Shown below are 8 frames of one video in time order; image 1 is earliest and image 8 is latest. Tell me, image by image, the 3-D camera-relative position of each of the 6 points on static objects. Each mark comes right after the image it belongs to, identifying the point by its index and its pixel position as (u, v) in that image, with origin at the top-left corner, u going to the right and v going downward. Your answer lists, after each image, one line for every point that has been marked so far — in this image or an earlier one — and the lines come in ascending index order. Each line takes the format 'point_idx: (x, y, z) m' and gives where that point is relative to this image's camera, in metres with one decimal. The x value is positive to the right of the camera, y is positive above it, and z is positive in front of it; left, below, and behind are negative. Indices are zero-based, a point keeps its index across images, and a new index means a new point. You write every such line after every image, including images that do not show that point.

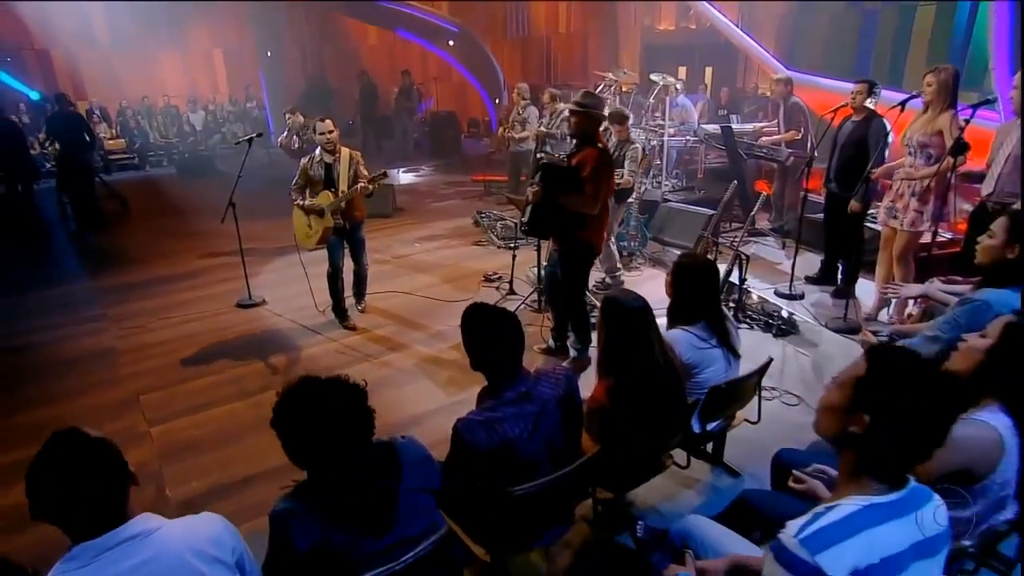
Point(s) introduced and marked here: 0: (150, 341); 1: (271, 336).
0: (-2.5, -0.4, +4.3) m
1: (-1.6, -0.3, +4.3) m
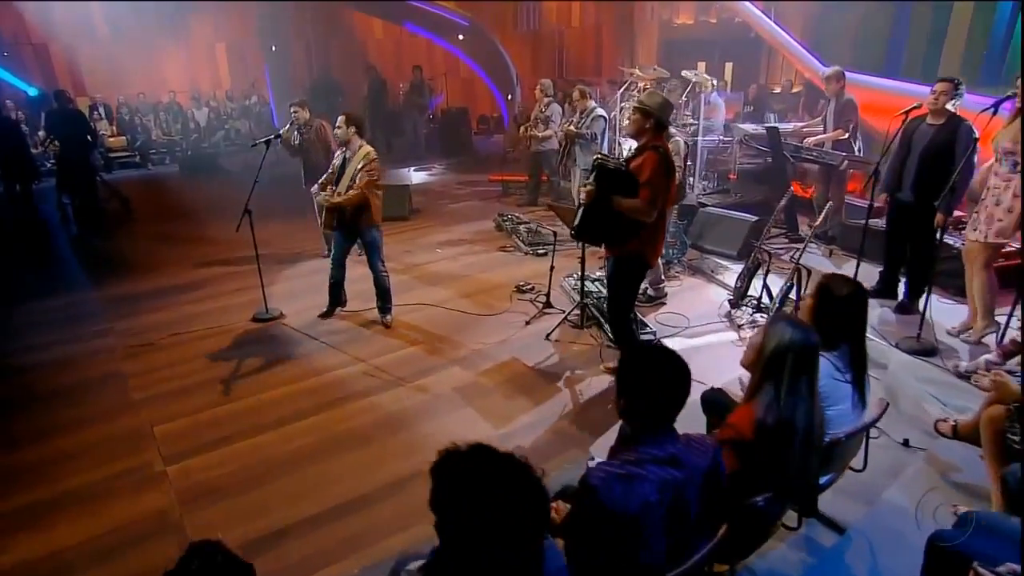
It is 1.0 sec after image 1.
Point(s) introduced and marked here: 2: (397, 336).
0: (-2.3, -0.5, +4.0) m
1: (-1.4, -0.4, +4.0) m
2: (-0.8, -0.3, +4.2) m
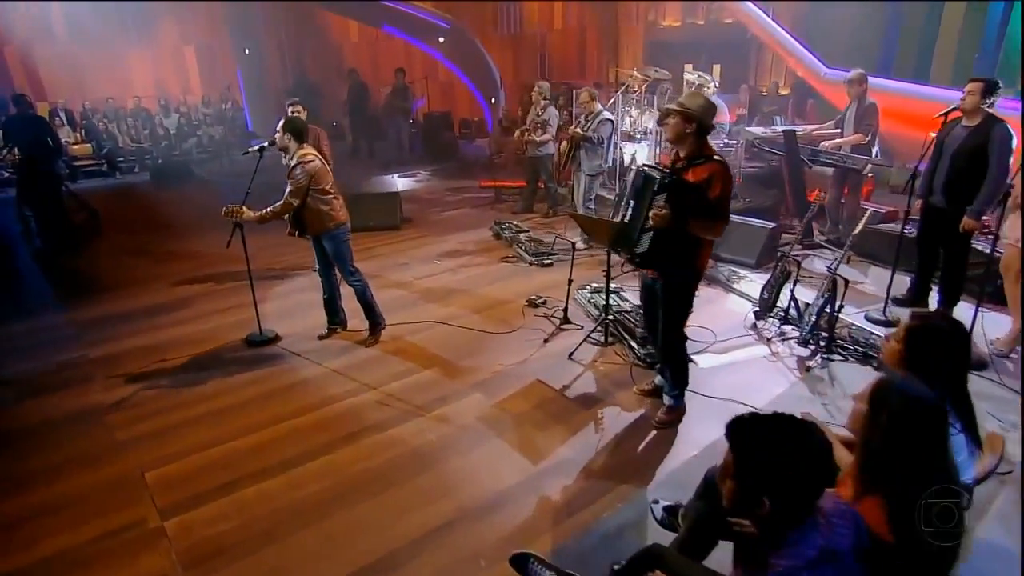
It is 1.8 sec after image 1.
0: (-2.1, -0.6, +3.6) m
1: (-1.3, -0.6, +3.6) m
2: (-0.7, -0.4, +3.9) m
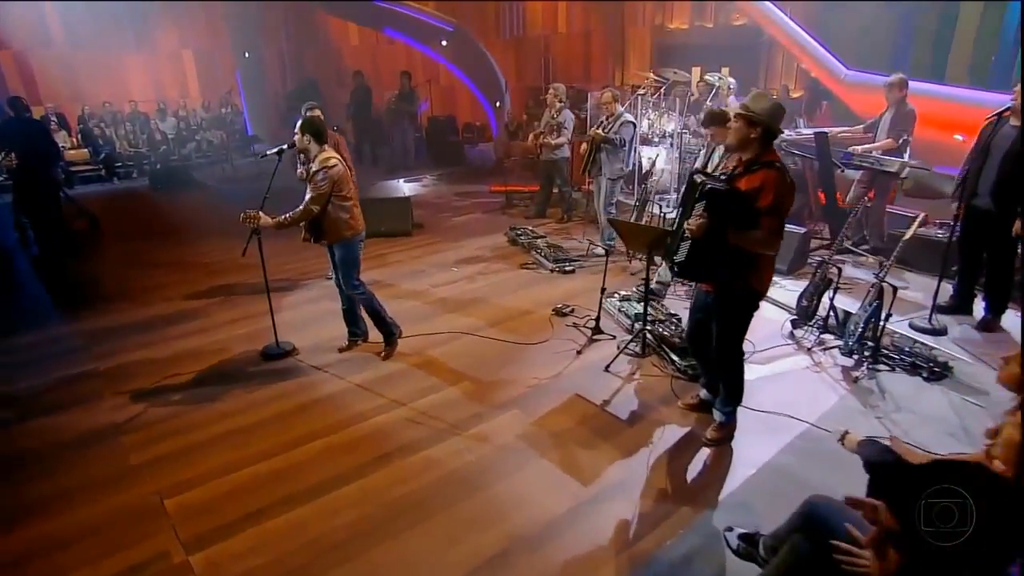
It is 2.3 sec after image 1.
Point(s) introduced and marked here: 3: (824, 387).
0: (-1.9, -0.7, +3.4) m
1: (-1.1, -0.6, +3.4) m
2: (-0.5, -0.5, +3.7) m
3: (+1.8, -0.6, +3.5) m
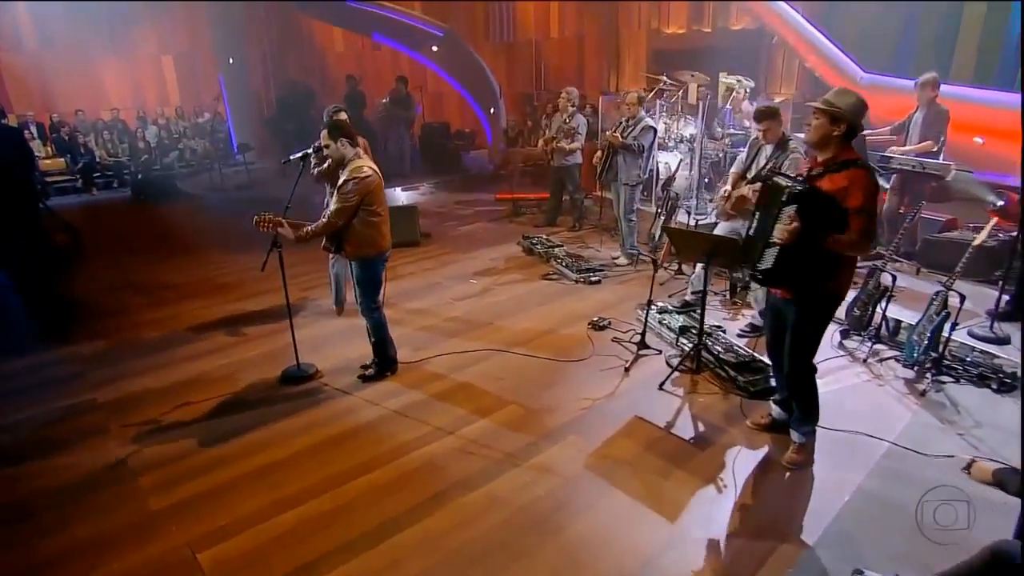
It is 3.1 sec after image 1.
0: (-1.7, -0.8, +3.1) m
1: (-0.8, -0.7, +3.1) m
2: (-0.2, -0.6, +3.4) m
3: (+2.0, -0.6, +3.3) m
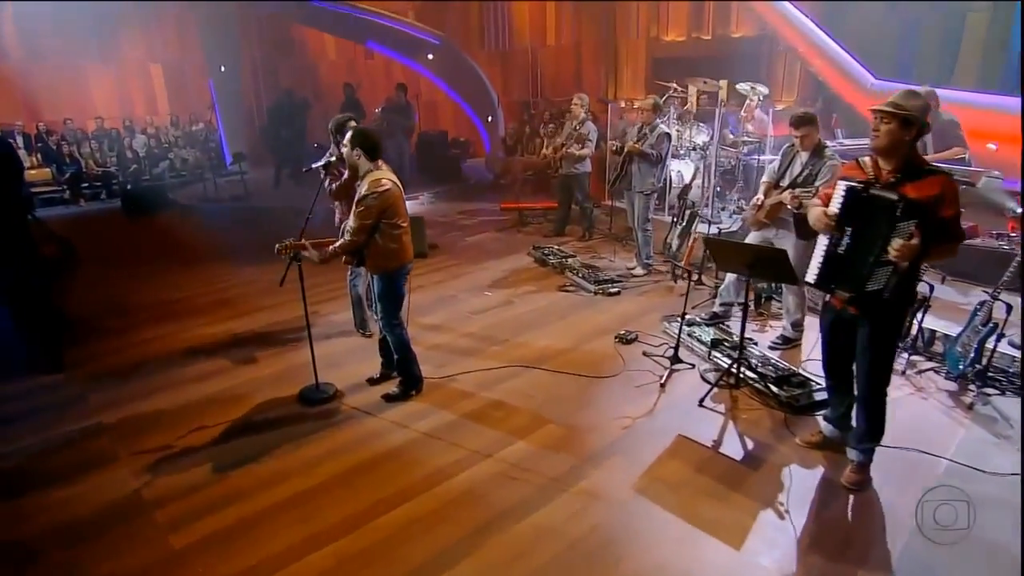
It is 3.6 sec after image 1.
0: (-1.5, -0.9, +2.9) m
1: (-0.6, -0.8, +3.0) m
2: (0.0, -0.7, +3.3) m
3: (+2.2, -0.7, +3.2) m
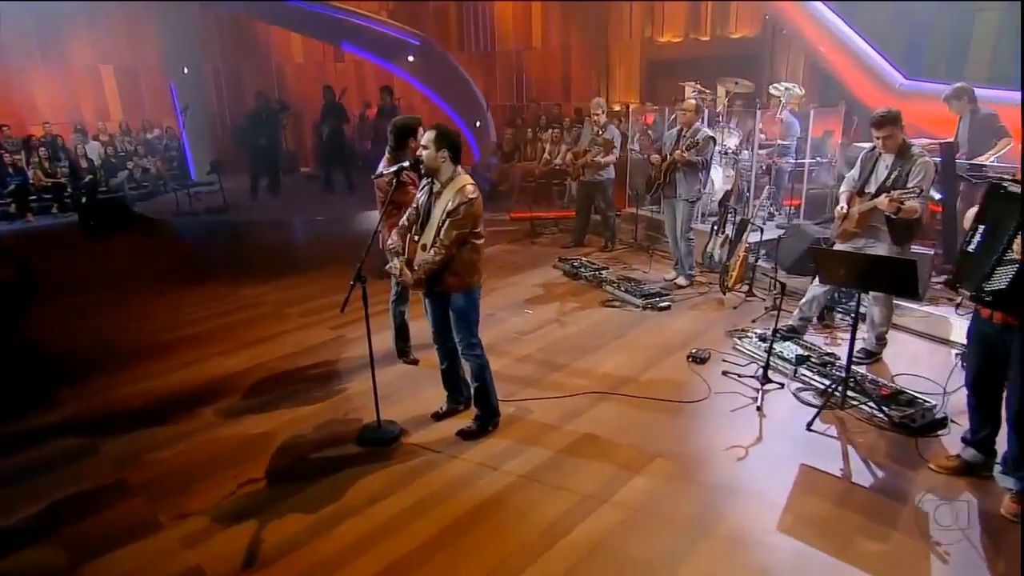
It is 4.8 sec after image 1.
0: (-1.0, -1.0, +2.4) m
1: (-0.1, -0.9, +2.6) m
2: (+0.4, -0.8, +2.9) m
3: (+2.7, -0.7, +3.0) m
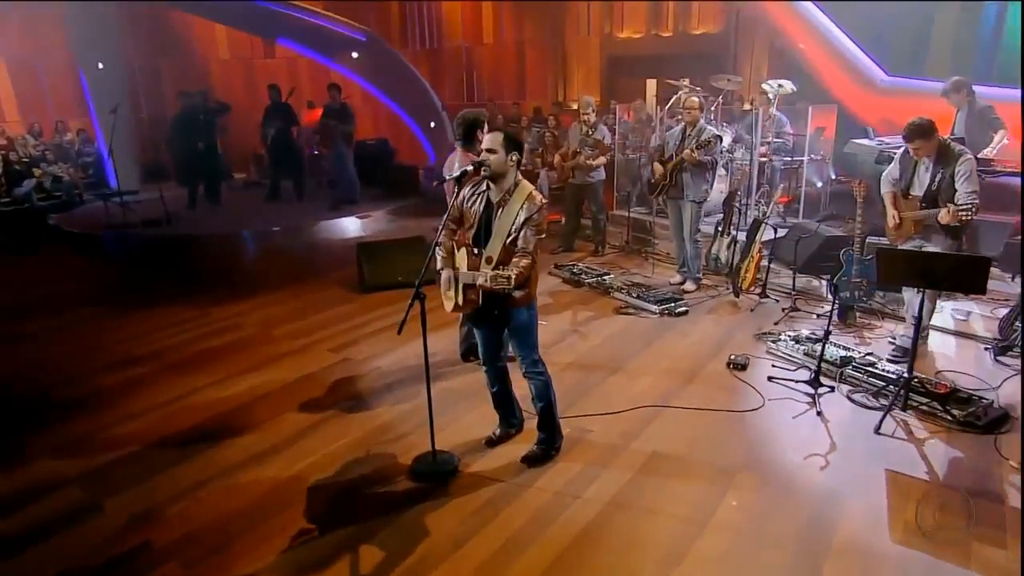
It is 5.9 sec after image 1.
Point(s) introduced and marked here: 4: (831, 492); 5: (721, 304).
0: (-0.5, -1.1, +2.1) m
1: (+0.3, -1.0, +2.3) m
2: (+0.8, -0.8, +2.7) m
3: (+3.0, -0.7, +3.1) m
4: (+1.4, -0.8, +2.6) m
5: (+1.5, -0.1, +4.6) m
